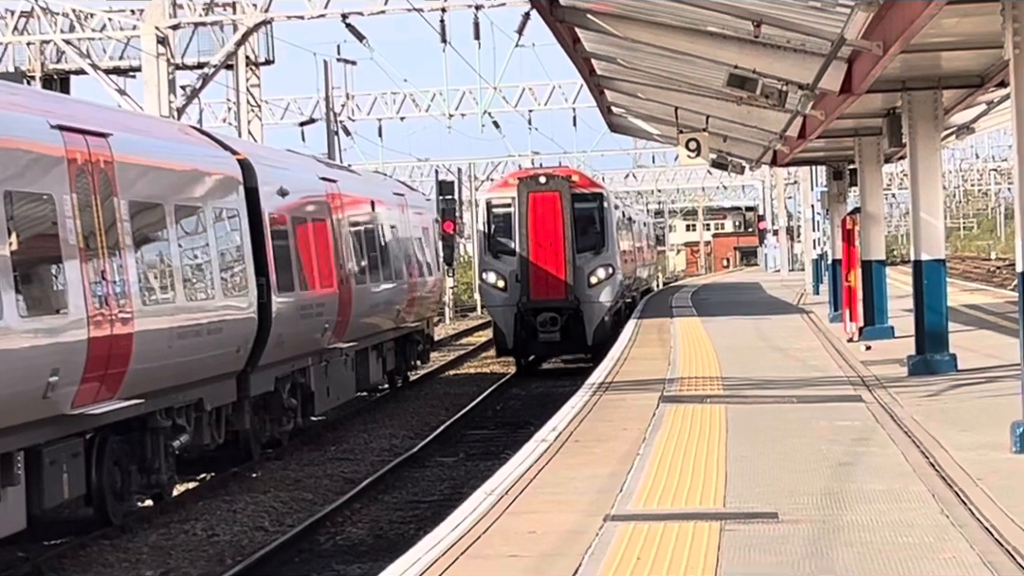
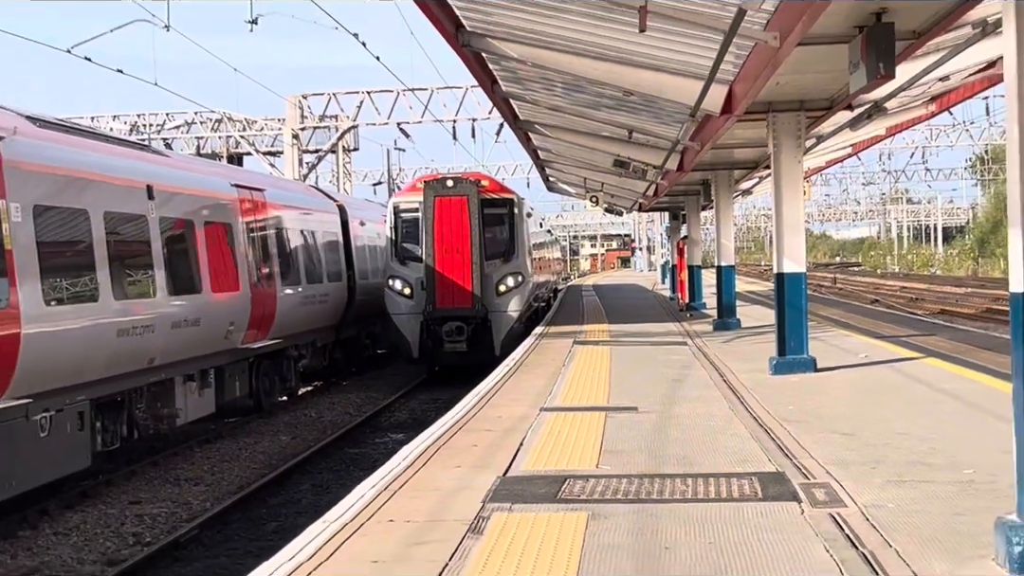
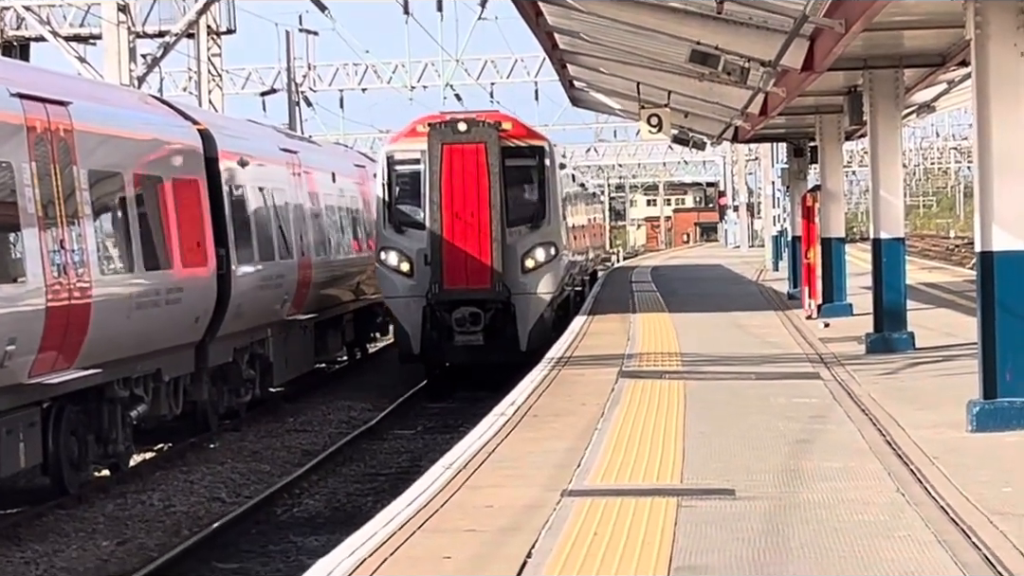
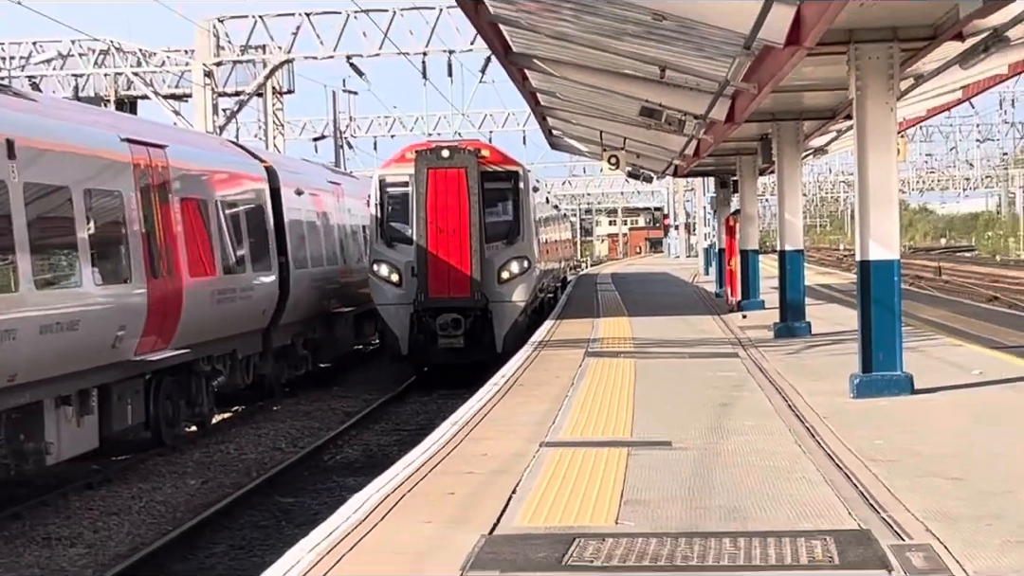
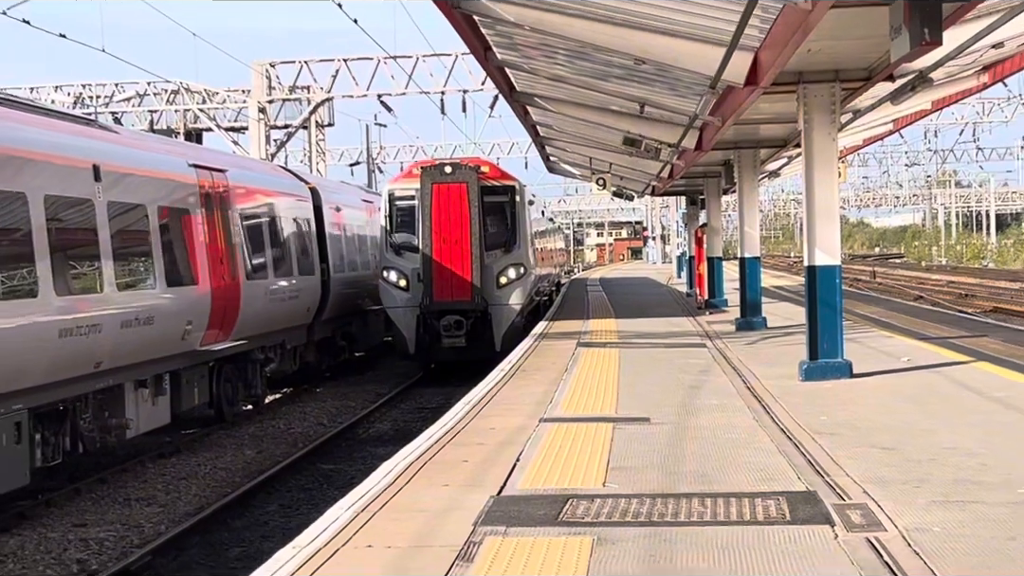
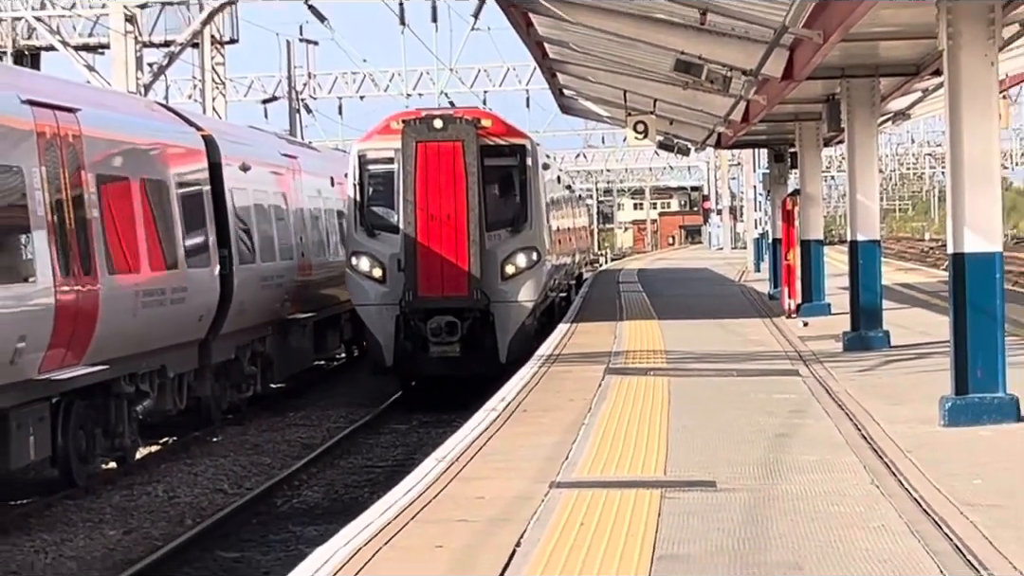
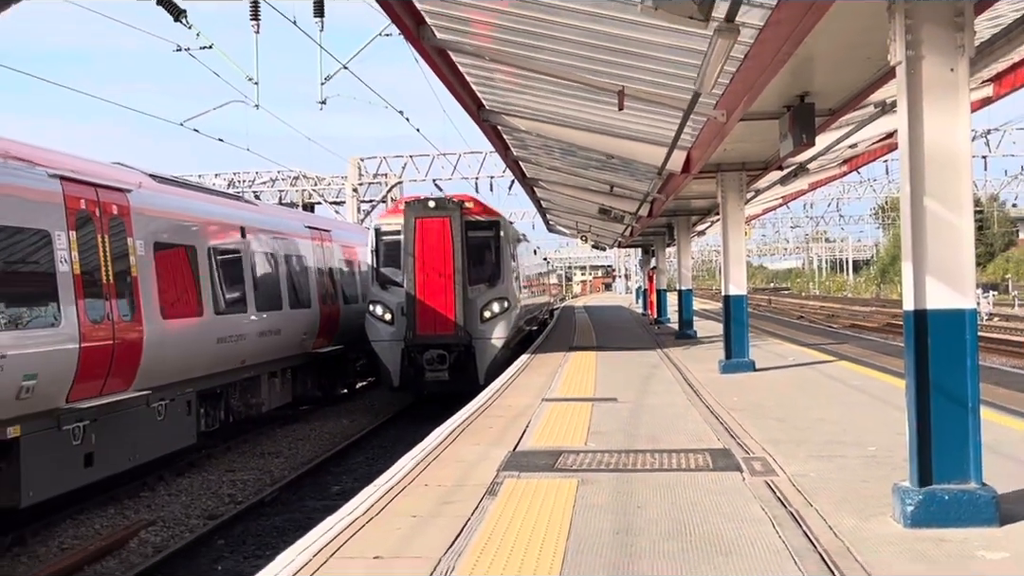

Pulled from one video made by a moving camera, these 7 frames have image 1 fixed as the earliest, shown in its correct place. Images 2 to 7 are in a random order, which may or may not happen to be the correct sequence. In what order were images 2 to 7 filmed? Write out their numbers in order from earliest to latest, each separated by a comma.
3, 6, 4, 5, 2, 7
